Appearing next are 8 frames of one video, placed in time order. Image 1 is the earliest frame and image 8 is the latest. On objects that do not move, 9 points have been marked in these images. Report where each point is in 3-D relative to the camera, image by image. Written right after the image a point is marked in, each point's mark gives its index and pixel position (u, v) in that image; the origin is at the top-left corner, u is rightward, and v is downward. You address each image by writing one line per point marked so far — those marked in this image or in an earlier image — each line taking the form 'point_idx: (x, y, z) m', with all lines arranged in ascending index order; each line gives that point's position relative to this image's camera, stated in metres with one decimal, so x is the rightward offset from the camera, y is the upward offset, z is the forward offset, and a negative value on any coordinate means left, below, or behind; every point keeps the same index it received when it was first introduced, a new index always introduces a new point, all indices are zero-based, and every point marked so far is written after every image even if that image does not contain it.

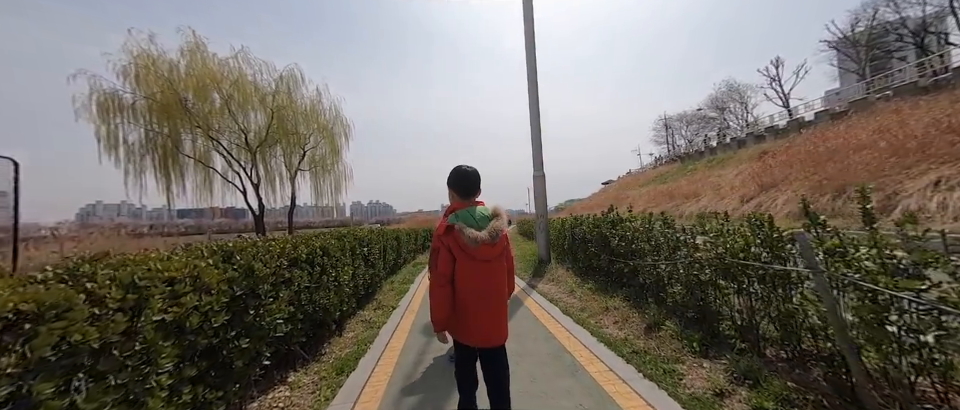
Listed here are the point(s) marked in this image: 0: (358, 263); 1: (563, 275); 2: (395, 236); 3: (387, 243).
0: (-2.4, -1.2, +6.5) m
1: (+2.3, -1.8, +8.7) m
2: (-3.0, -1.1, +11.8) m
3: (-2.8, -1.2, +10.1) m
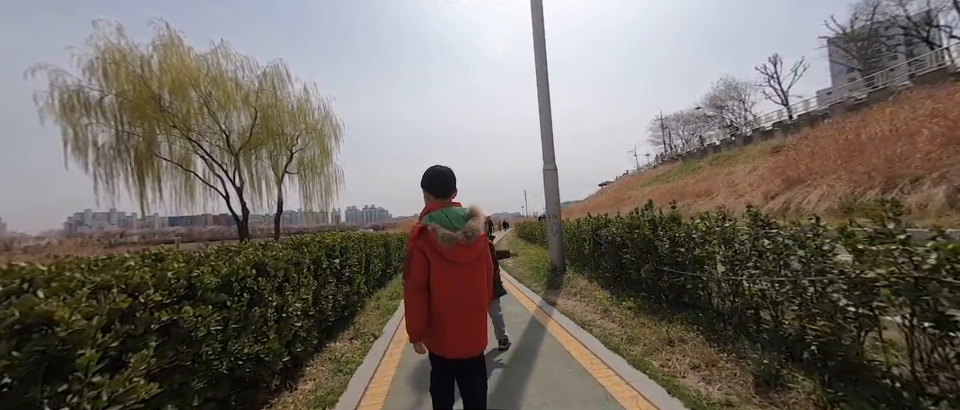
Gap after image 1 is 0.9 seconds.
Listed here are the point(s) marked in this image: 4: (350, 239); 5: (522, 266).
0: (-2.3, -1.1, +4.9) m
1: (+2.4, -1.8, +7.1) m
2: (-3.0, -1.1, +10.2) m
3: (-2.7, -1.2, +8.5) m
4: (-2.6, -0.7, +6.6) m
5: (+1.6, -2.4, +12.7) m
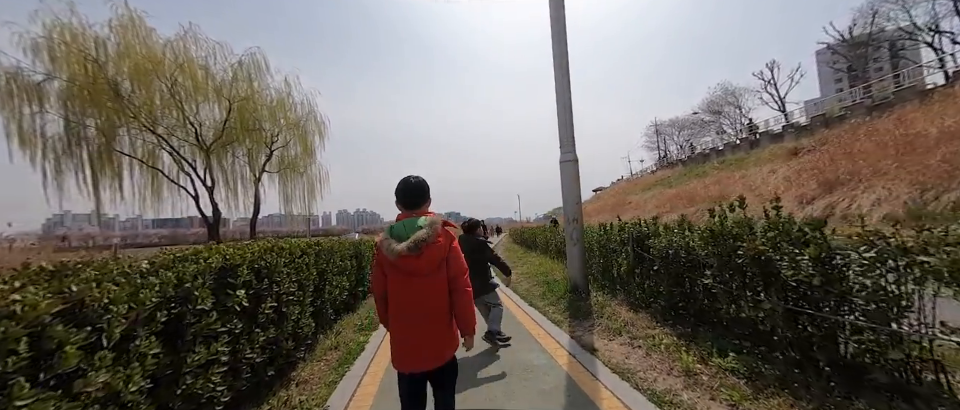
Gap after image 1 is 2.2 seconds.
0: (-2.2, -1.0, +2.7) m
1: (+2.4, -1.8, +5.0) m
2: (-3.0, -1.1, +8.0) m
3: (-2.7, -1.1, +6.3) m
4: (-2.5, -0.6, +4.4) m
5: (+1.5, -2.5, +10.6) m
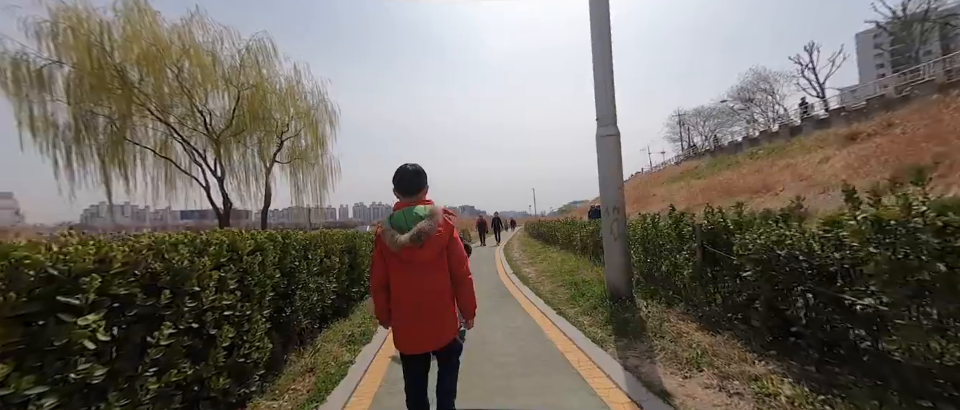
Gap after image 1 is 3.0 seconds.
0: (-2.1, -0.8, +1.5) m
1: (+2.6, -1.5, +3.6) m
2: (-2.7, -0.8, +6.8) m
3: (-2.5, -0.9, +5.1) m
4: (-2.3, -0.4, +3.2) m
5: (+1.9, -2.1, +9.3) m
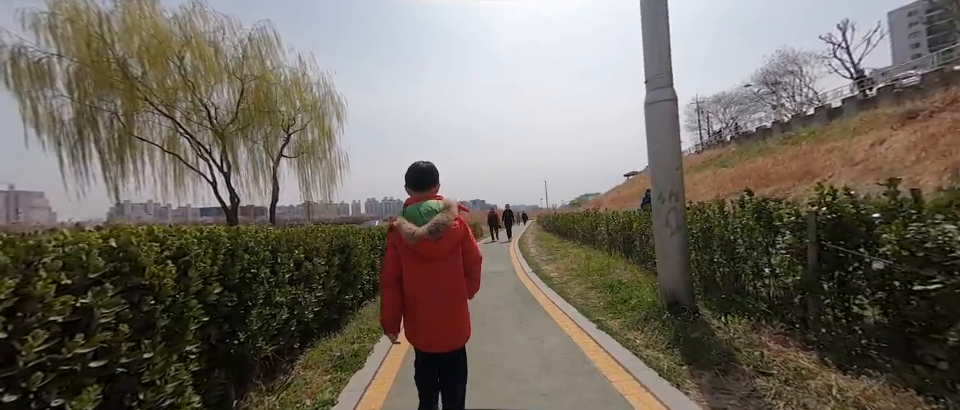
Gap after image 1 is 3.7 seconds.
0: (-1.9, -0.8, +0.4) m
1: (+2.8, -1.4, +2.3) m
2: (-2.3, -0.6, +5.7) m
3: (-2.2, -0.7, +4.0) m
4: (-2.1, -0.3, +2.1) m
5: (+2.3, -1.9, +8.0) m
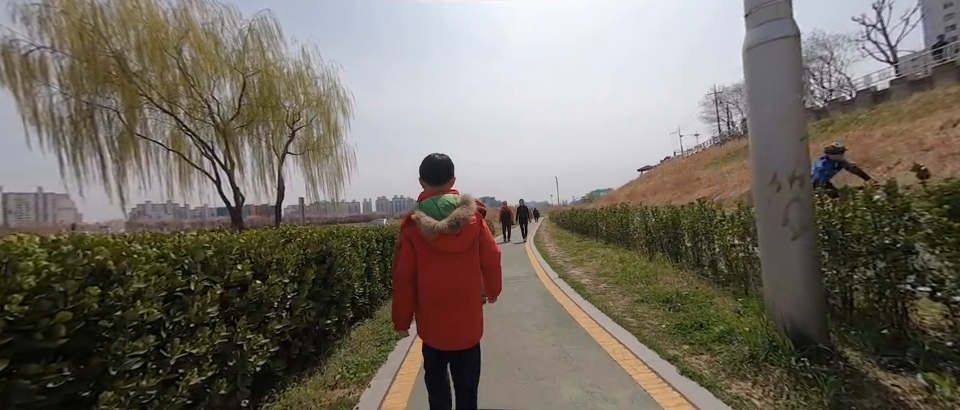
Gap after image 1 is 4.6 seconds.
0: (-1.8, -0.7, -0.9) m
1: (+3.0, -1.3, +0.9) m
2: (-2.0, -0.5, +4.4) m
3: (-1.9, -0.7, +2.7) m
4: (-1.9, -0.2, +0.7) m
5: (+2.7, -1.7, +6.6) m
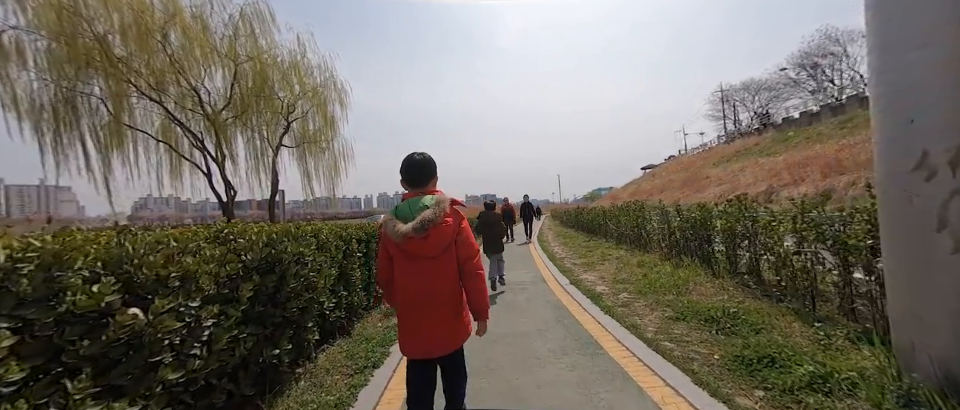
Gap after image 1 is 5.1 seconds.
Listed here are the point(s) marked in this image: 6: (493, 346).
0: (-1.8, -0.7, -2.0) m
1: (+3.0, -1.3, -0.2) m
2: (-2.0, -0.4, +3.4) m
3: (-1.9, -0.6, +1.6) m
4: (-1.9, -0.2, -0.3) m
5: (+2.7, -1.7, +5.6) m
6: (+0.2, -1.8, +4.3) m
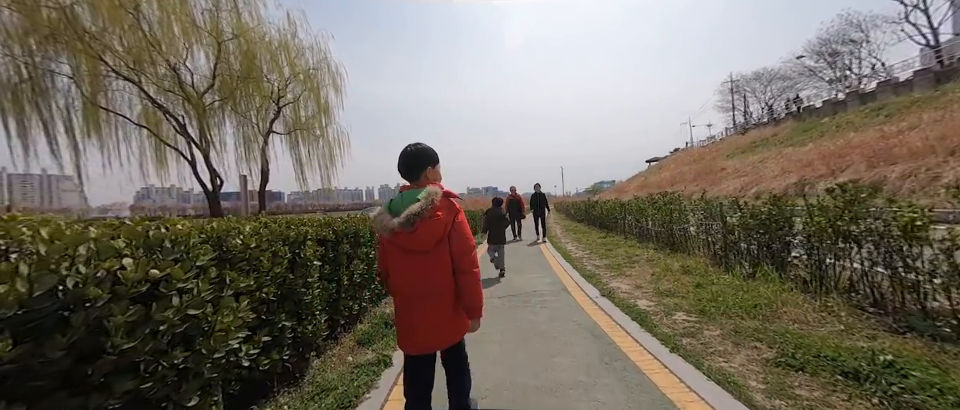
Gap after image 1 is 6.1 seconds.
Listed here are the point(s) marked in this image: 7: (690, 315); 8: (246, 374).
0: (-1.7, -0.7, -3.5) m
1: (+3.1, -1.3, -1.7) m
2: (-1.9, -0.3, +1.8) m
3: (-1.8, -0.5, 0.0) m
4: (-1.8, -0.1, -1.9) m
5: (+2.8, -1.5, +4.0) m
6: (+0.3, -1.7, +2.8) m
7: (+2.9, -1.5, +4.6) m
8: (-1.9, -1.4, +2.7) m
